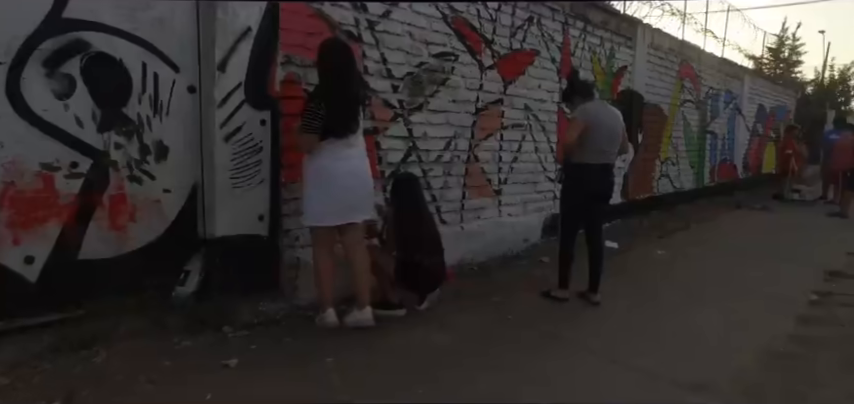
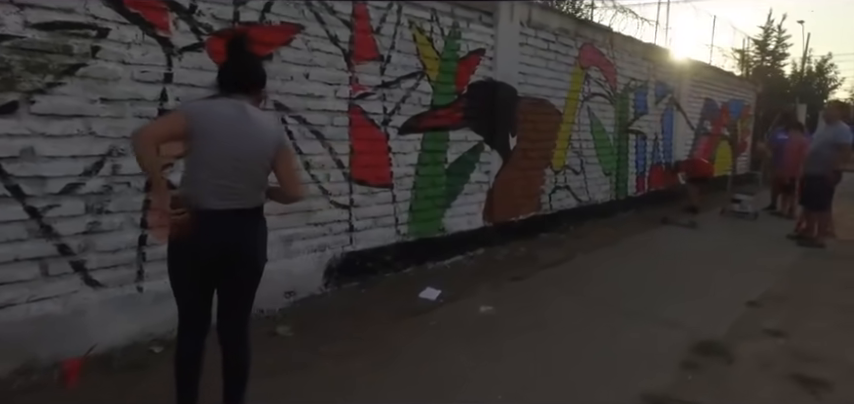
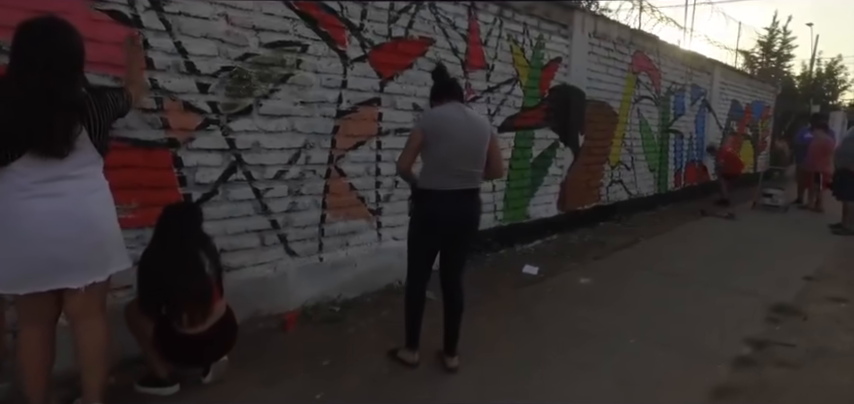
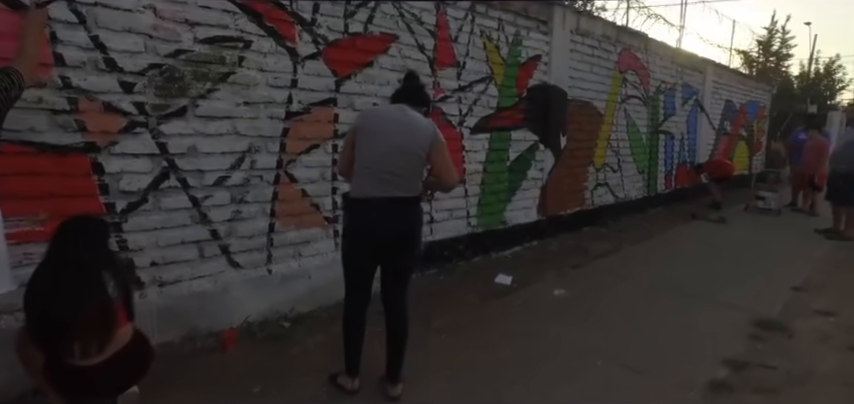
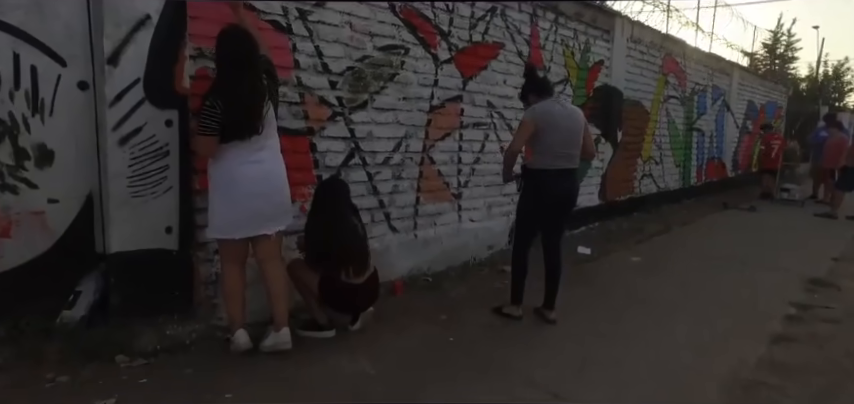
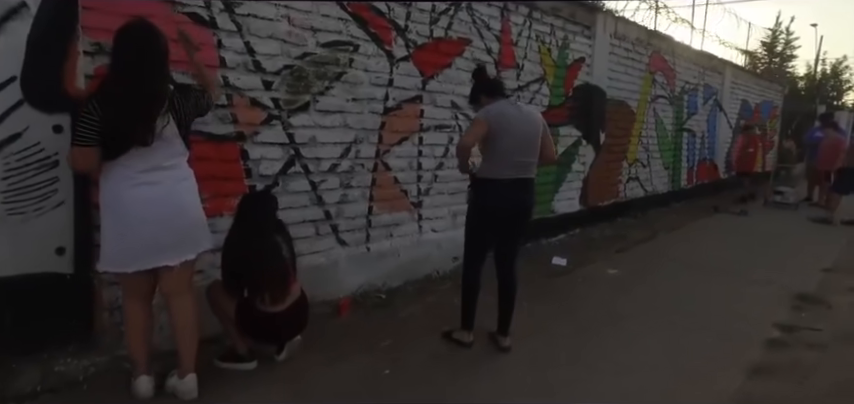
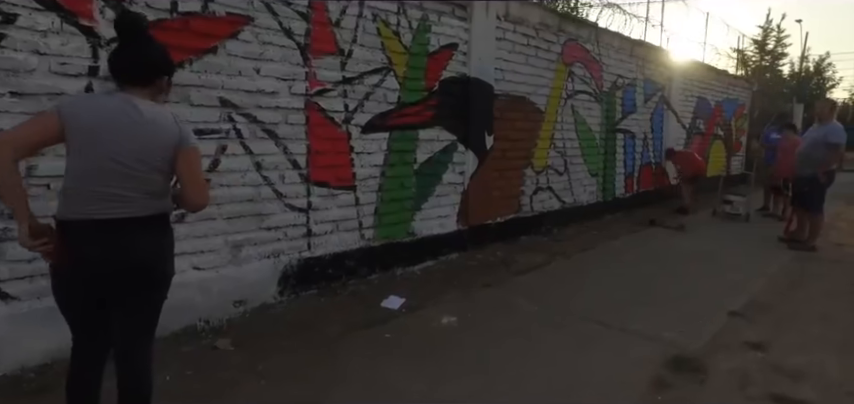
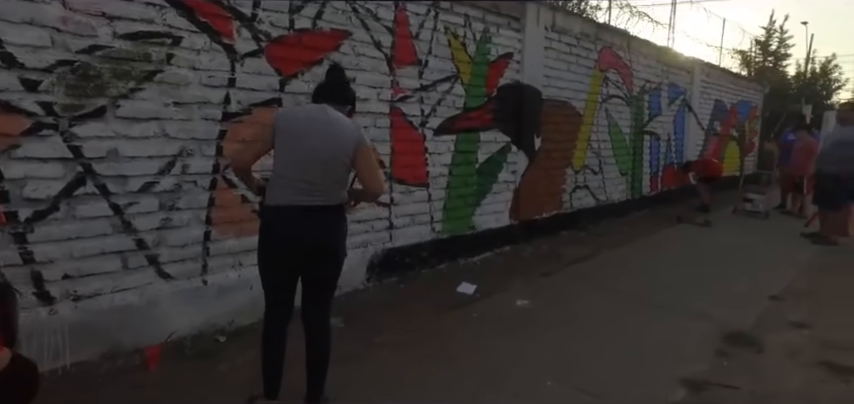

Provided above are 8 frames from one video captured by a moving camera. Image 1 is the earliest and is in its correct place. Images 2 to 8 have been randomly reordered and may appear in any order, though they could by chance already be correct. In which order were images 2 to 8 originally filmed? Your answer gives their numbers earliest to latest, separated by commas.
5, 6, 3, 4, 8, 2, 7
